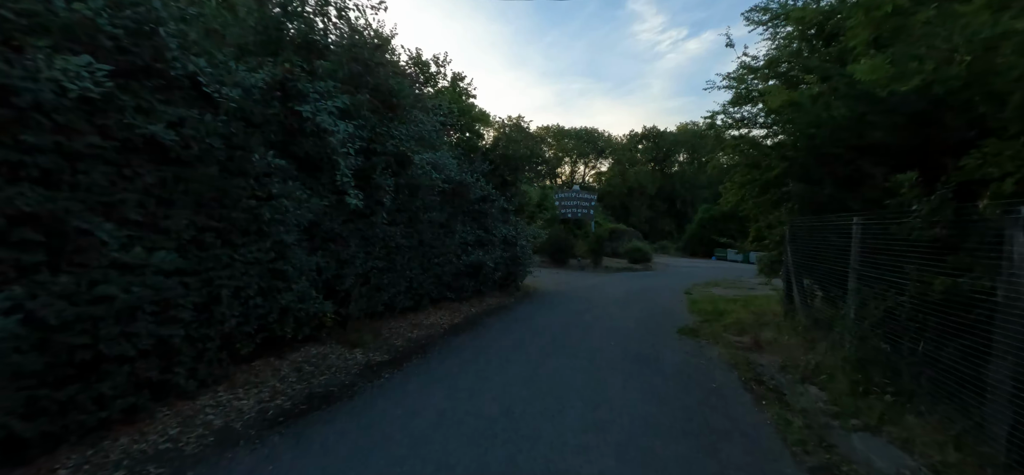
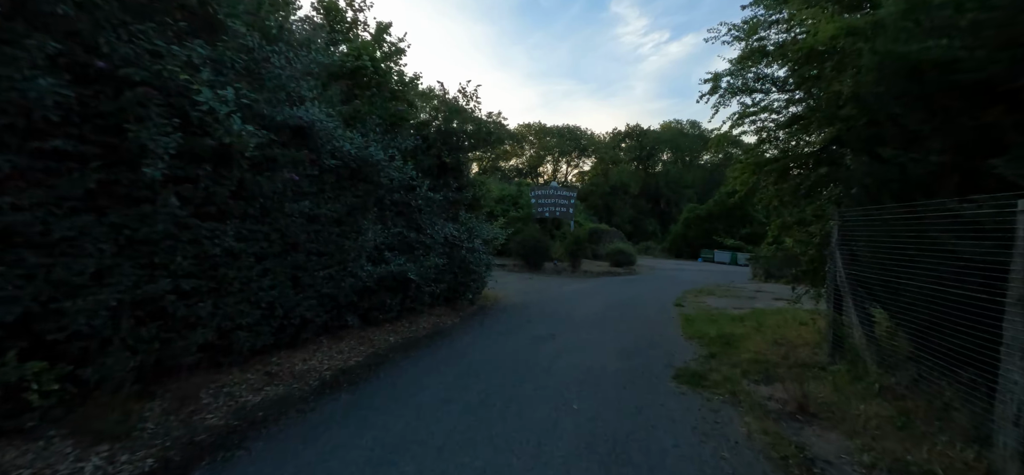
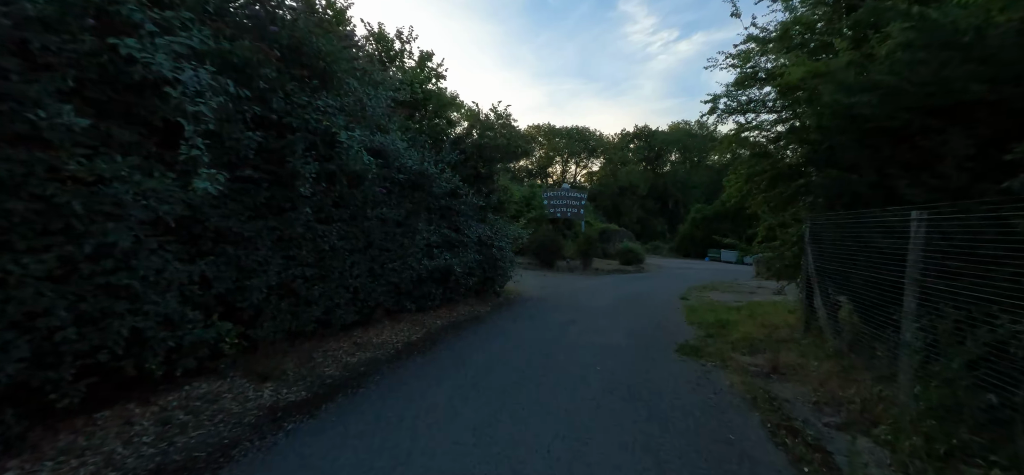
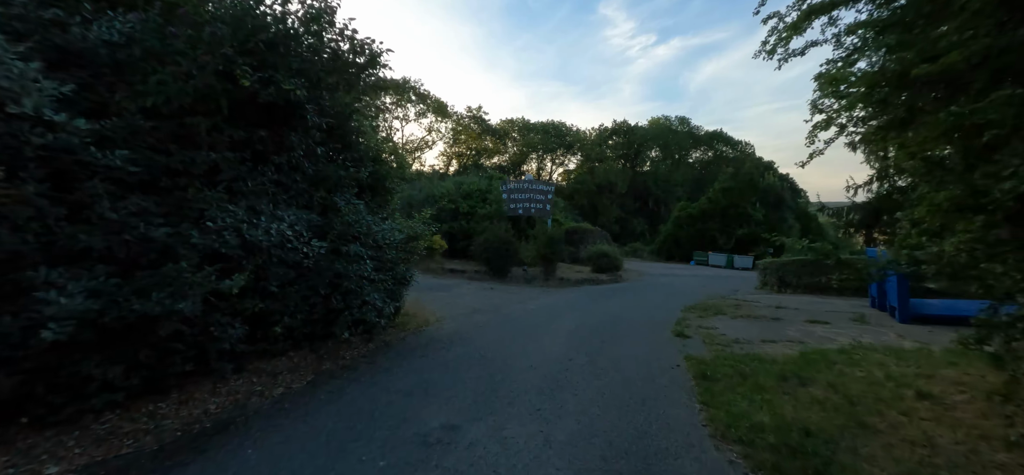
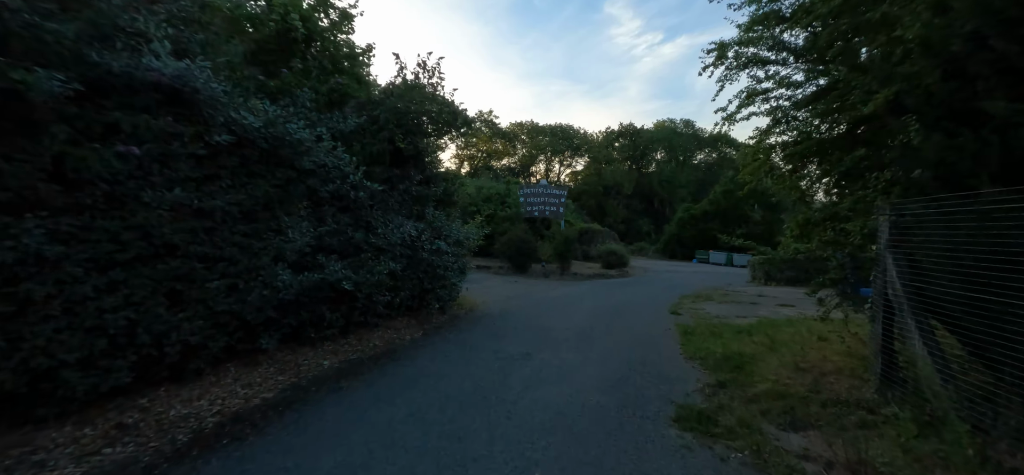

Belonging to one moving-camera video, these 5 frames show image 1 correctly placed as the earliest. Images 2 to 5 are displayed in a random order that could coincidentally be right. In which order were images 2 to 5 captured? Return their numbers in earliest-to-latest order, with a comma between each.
3, 2, 5, 4
